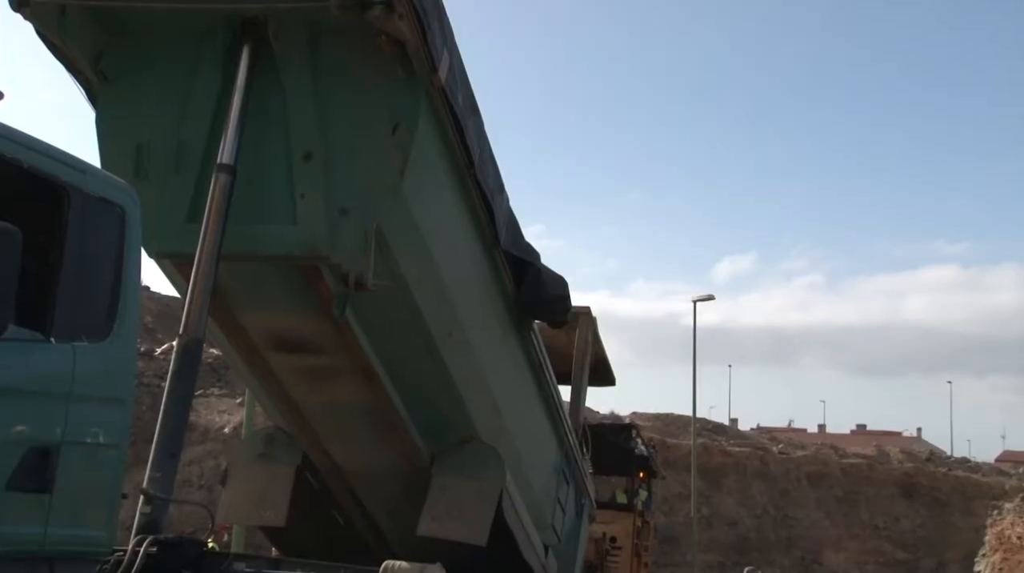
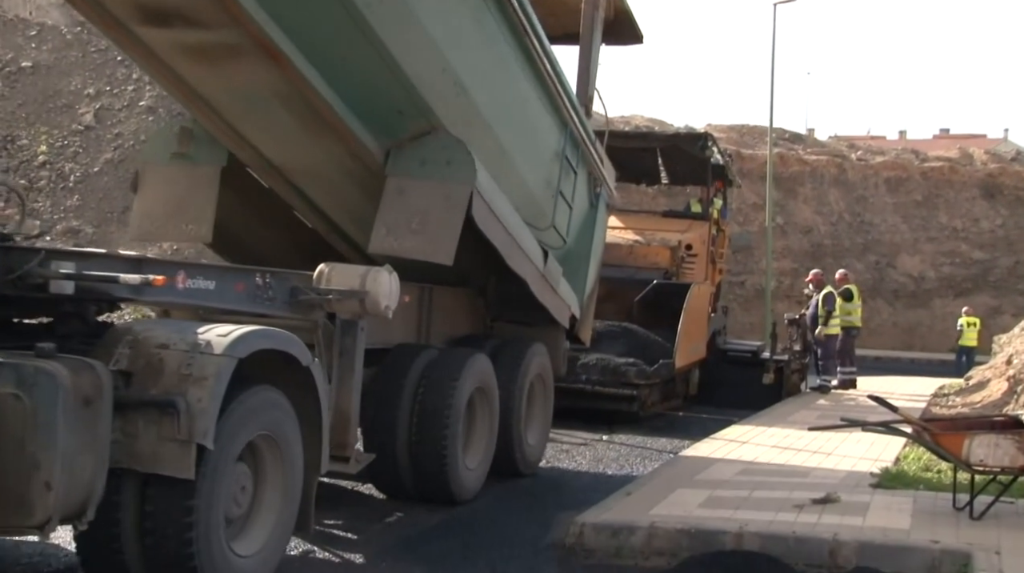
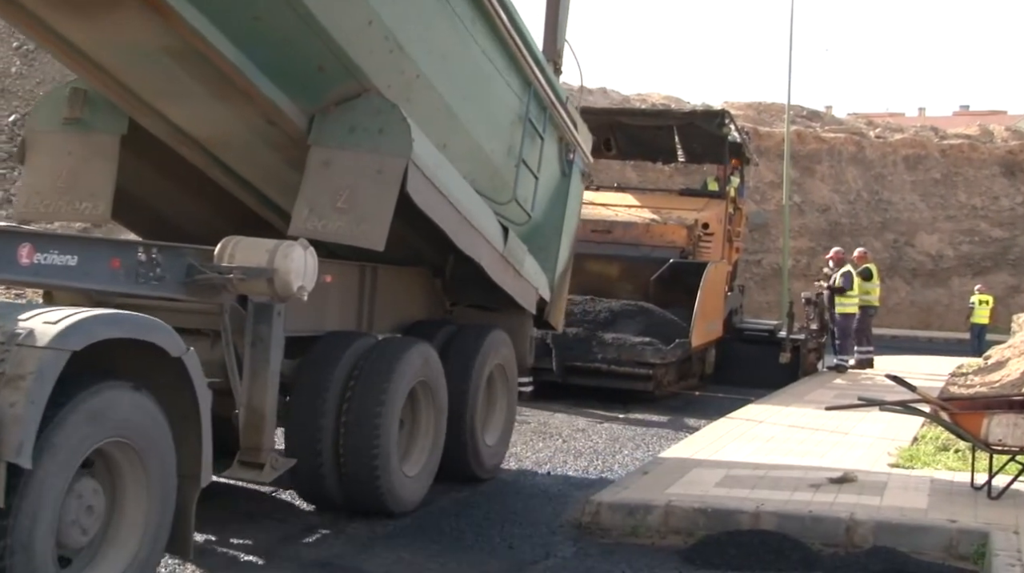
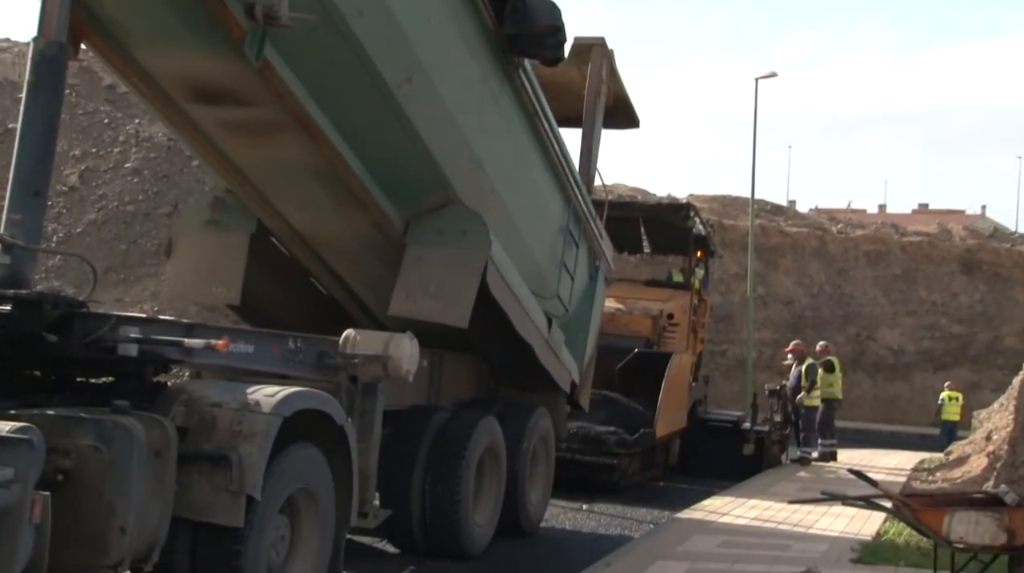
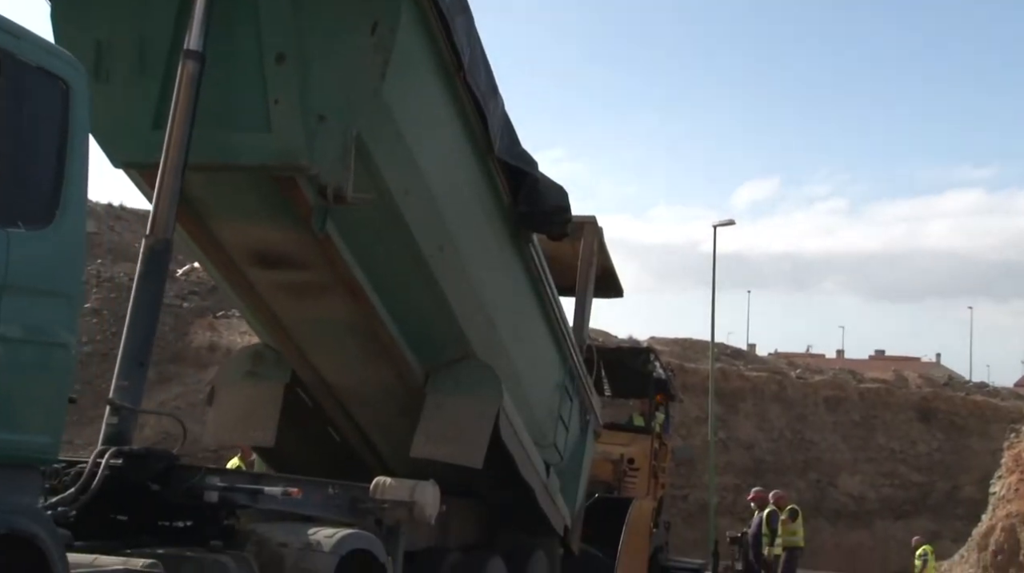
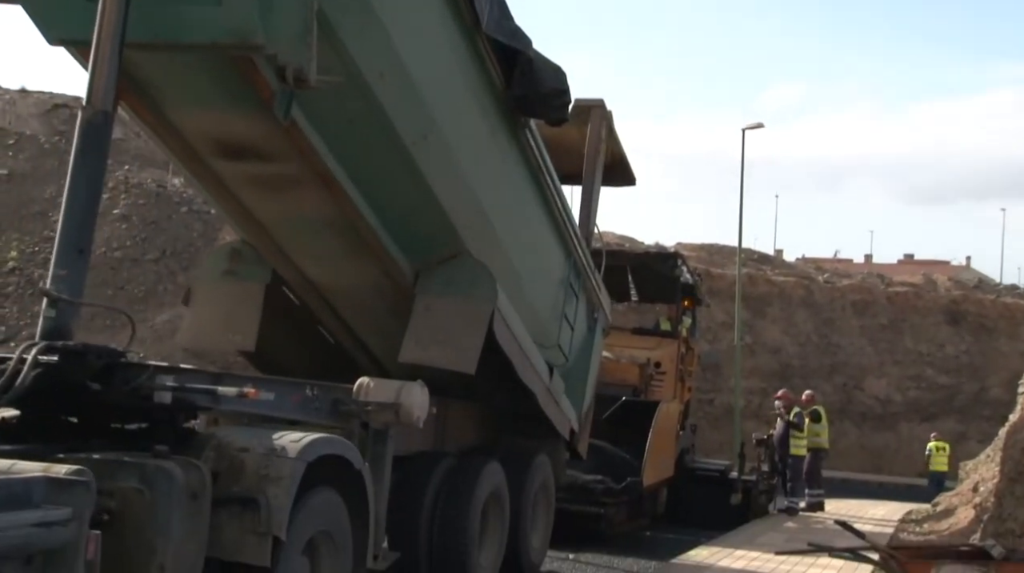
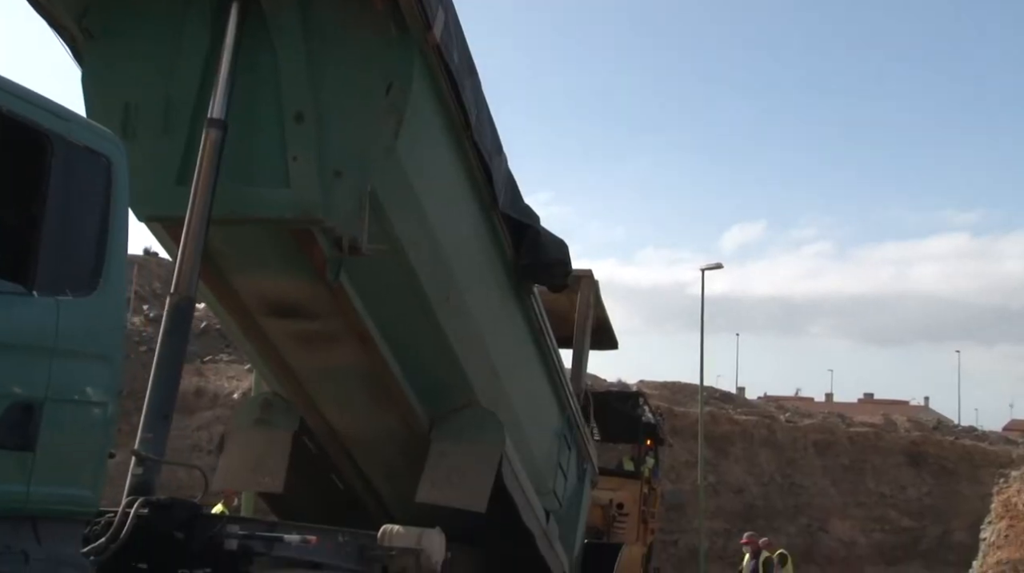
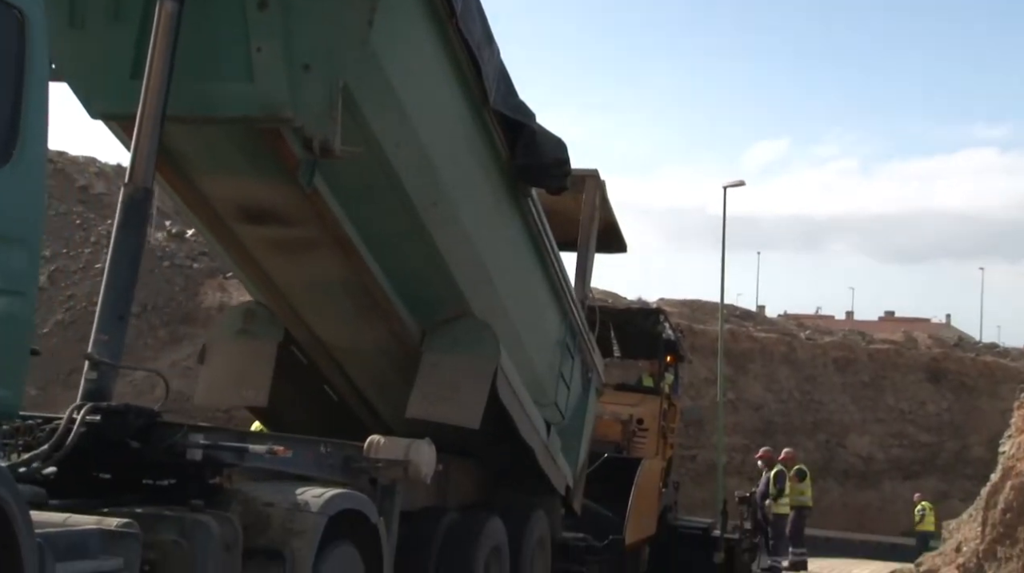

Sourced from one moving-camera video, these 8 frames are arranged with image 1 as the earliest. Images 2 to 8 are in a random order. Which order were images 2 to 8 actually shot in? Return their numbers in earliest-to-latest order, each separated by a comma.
7, 5, 8, 6, 4, 2, 3
